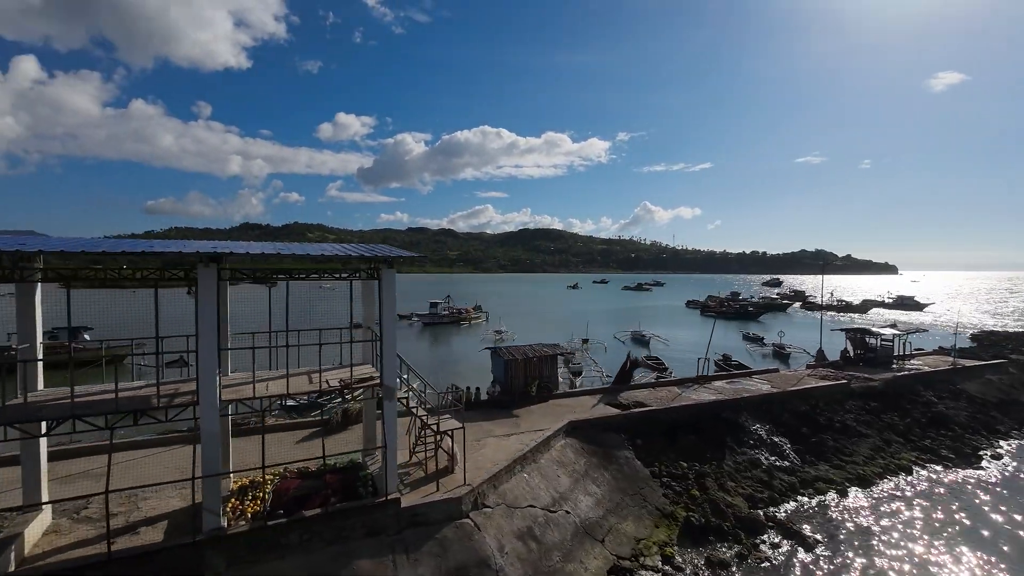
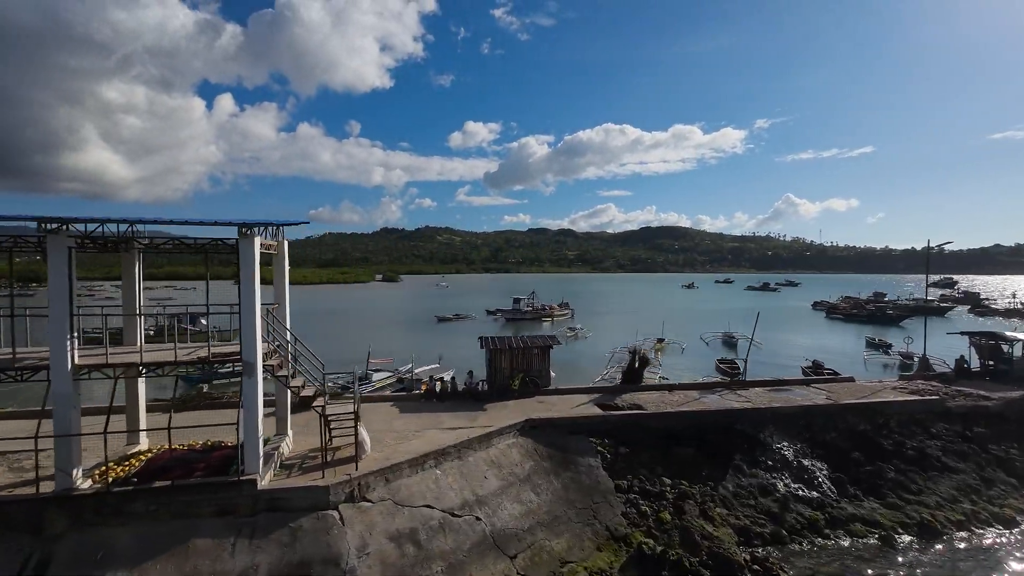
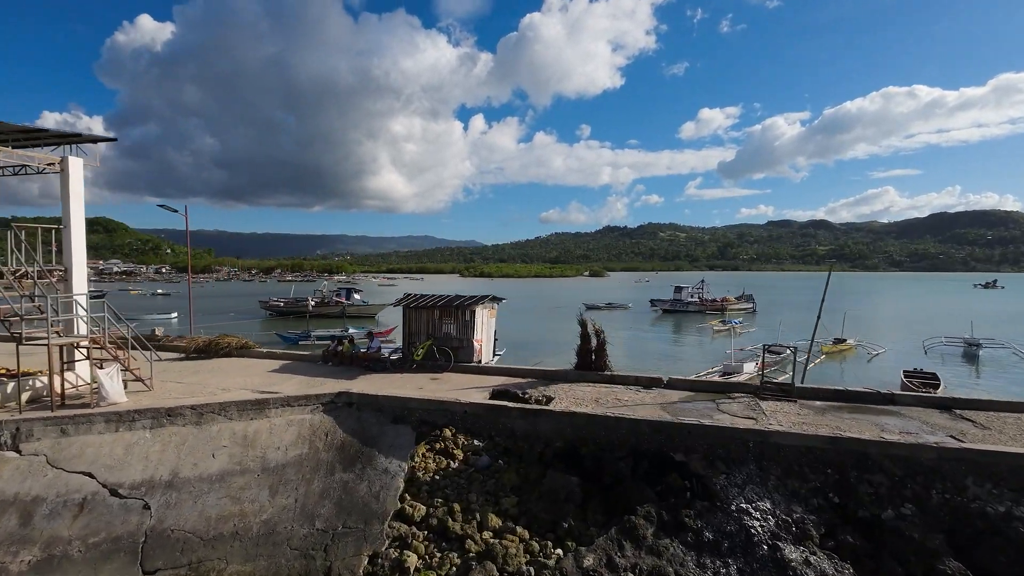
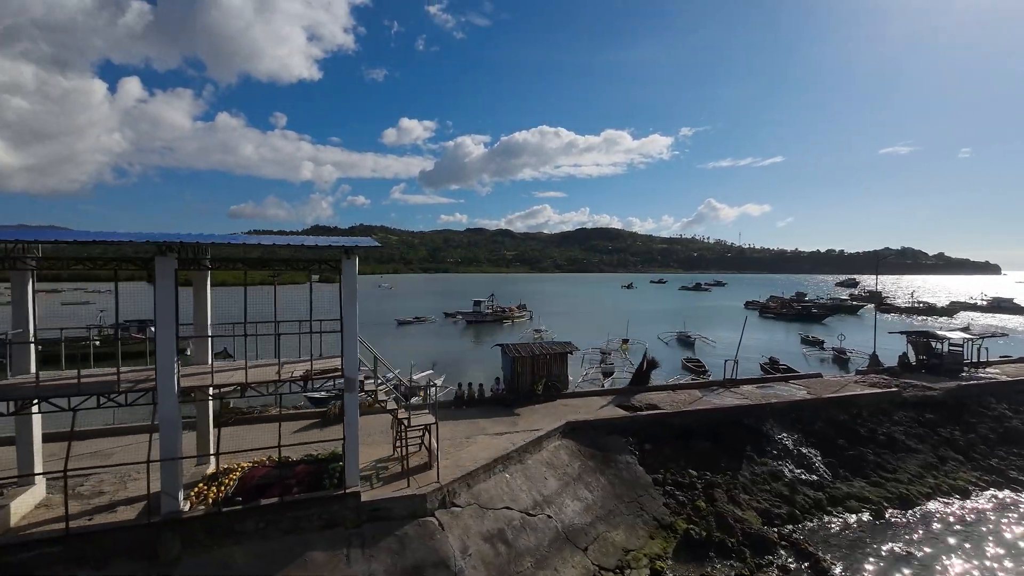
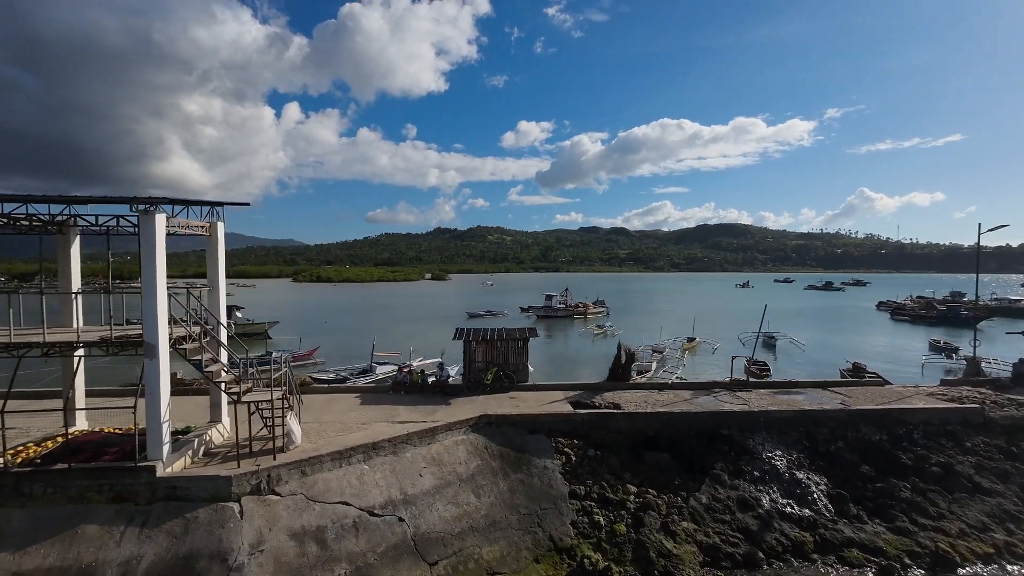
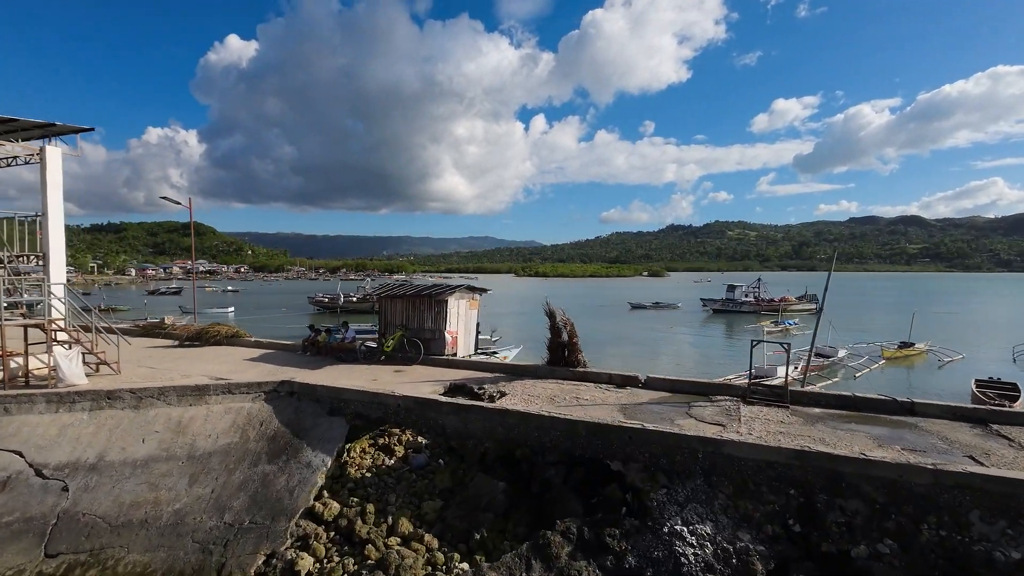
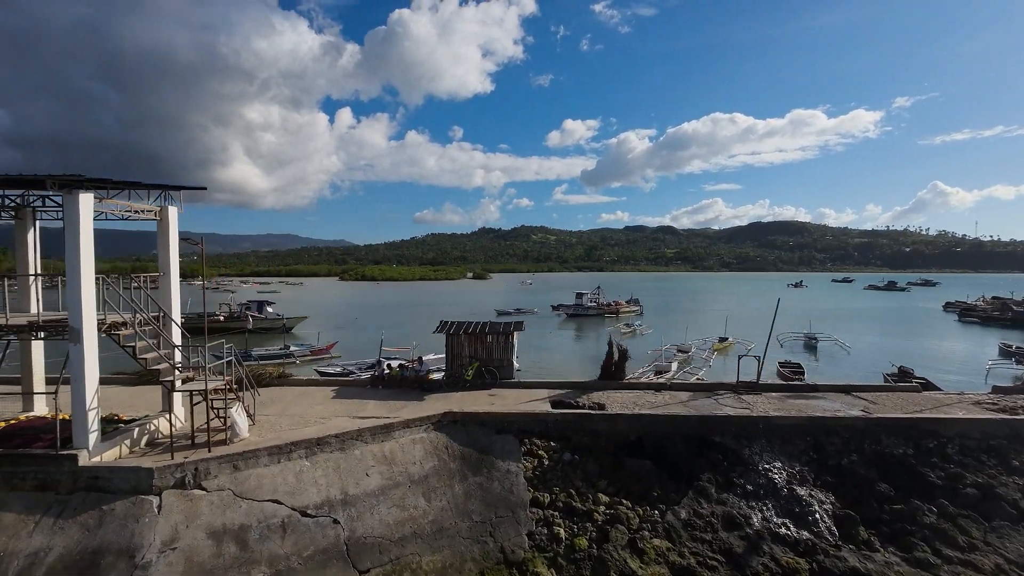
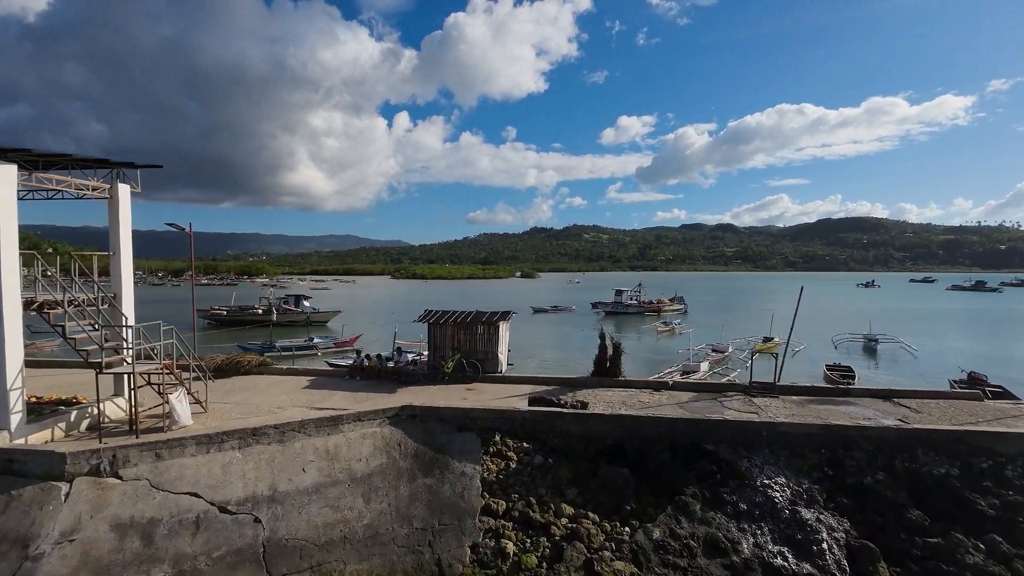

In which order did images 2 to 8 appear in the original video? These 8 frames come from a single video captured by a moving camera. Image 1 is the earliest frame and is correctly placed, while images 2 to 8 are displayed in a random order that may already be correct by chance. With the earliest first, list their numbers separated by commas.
4, 2, 5, 7, 8, 3, 6
